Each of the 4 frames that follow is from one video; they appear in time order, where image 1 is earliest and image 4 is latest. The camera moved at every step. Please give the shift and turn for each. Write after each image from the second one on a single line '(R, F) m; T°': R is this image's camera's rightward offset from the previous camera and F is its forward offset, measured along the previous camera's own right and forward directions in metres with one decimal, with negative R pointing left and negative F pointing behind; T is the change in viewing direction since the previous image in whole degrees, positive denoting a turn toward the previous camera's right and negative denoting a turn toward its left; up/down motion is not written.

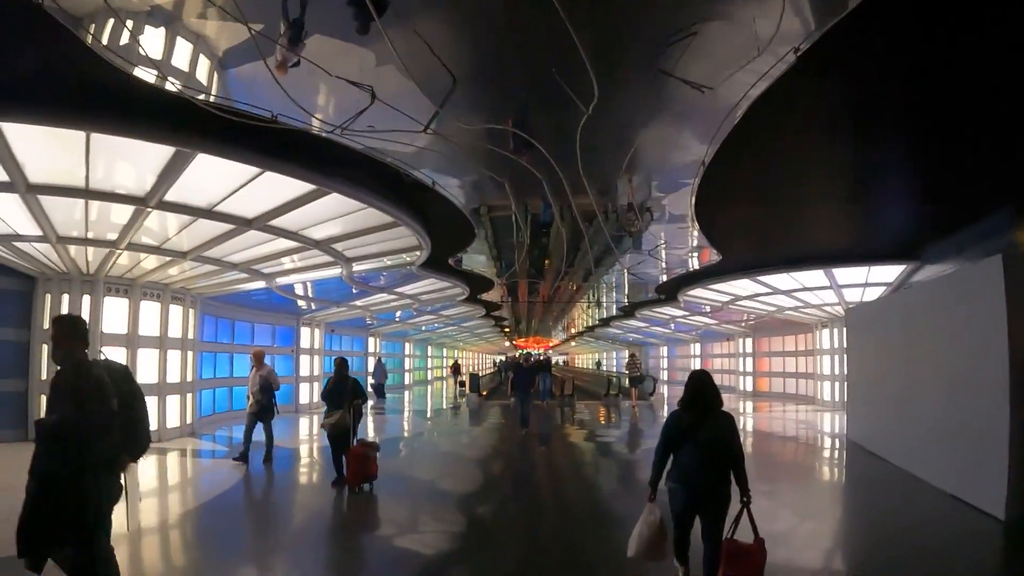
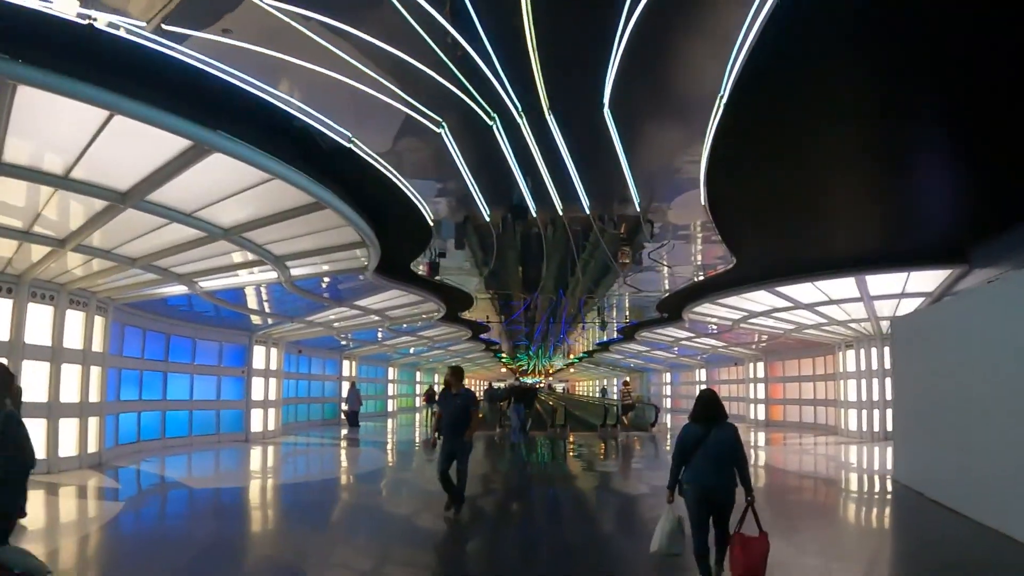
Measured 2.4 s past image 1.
(+0.3, +2.1) m; 0°
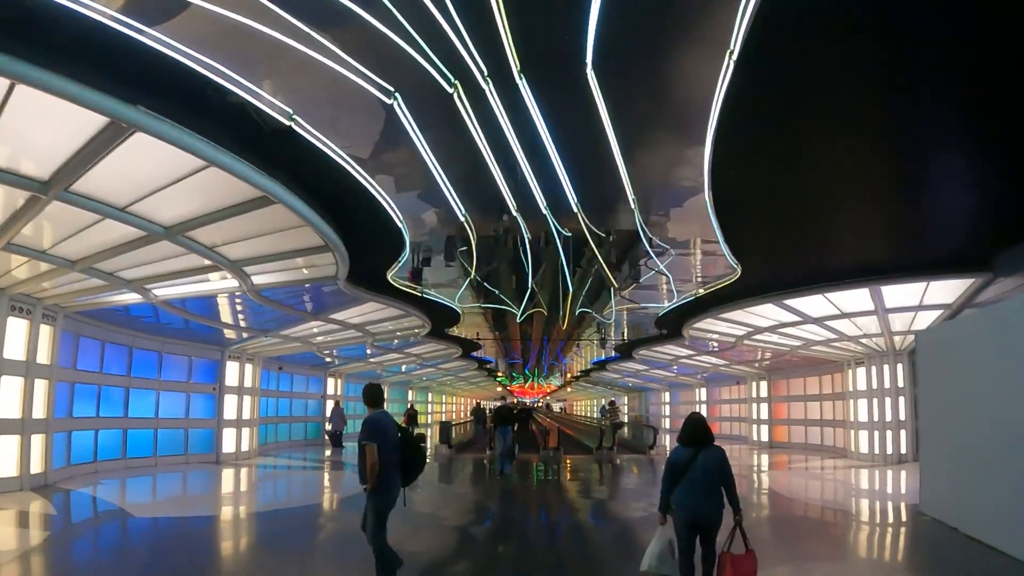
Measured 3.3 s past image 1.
(+0.1, +0.9) m; 0°
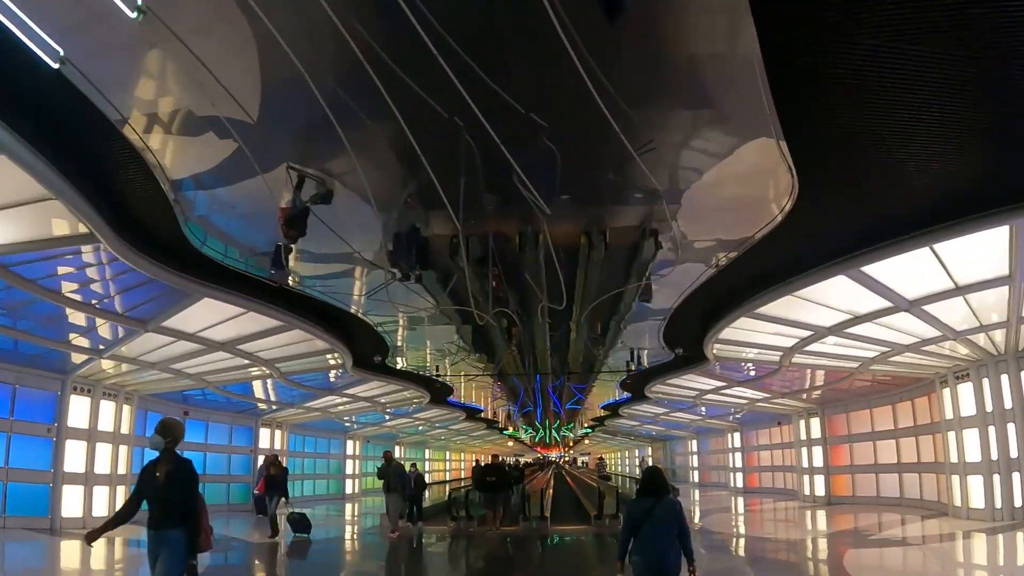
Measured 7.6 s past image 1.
(+0.6, +4.0) m; -1°
